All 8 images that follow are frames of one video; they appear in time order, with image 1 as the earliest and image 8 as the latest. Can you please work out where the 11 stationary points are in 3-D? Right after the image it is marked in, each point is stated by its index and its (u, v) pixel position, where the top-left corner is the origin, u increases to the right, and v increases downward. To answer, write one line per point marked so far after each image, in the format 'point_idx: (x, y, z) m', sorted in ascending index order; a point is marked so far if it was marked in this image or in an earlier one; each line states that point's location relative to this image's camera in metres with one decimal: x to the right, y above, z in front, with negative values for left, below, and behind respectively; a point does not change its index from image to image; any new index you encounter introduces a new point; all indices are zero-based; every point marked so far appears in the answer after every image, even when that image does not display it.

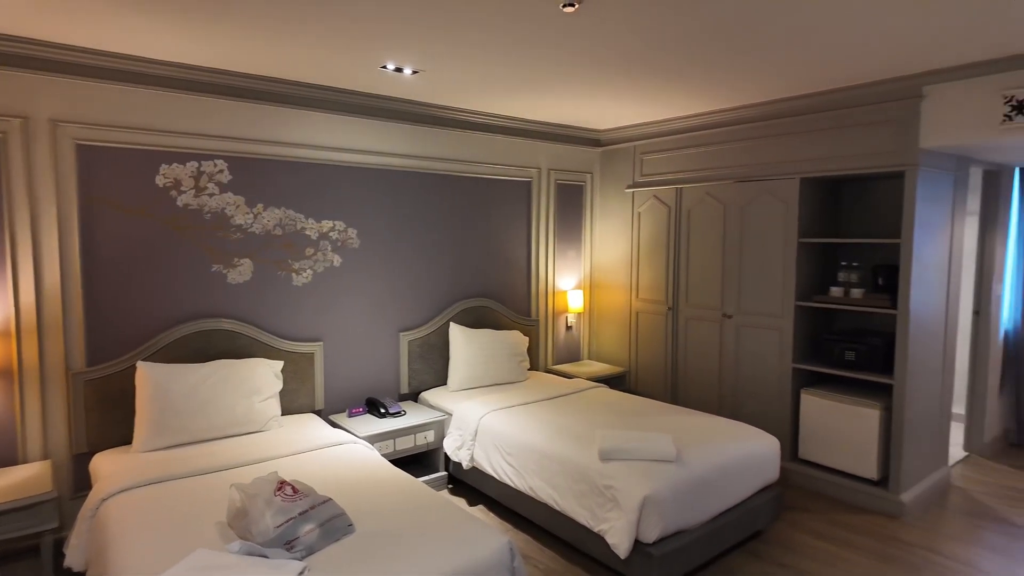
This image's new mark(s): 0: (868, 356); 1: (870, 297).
0: (+2.1, -0.4, +3.6) m
1: (+2.1, -0.1, +3.6) m
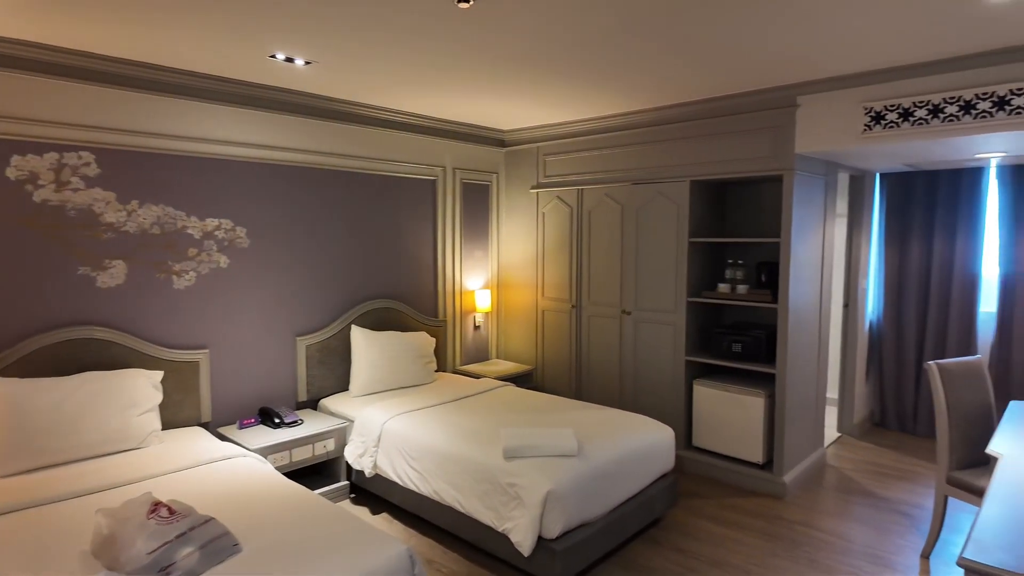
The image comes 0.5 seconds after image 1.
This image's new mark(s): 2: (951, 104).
0: (+1.5, -0.4, +3.8) m
1: (+1.5, 0.0, +3.8) m
2: (+2.2, +0.9, +2.9) m
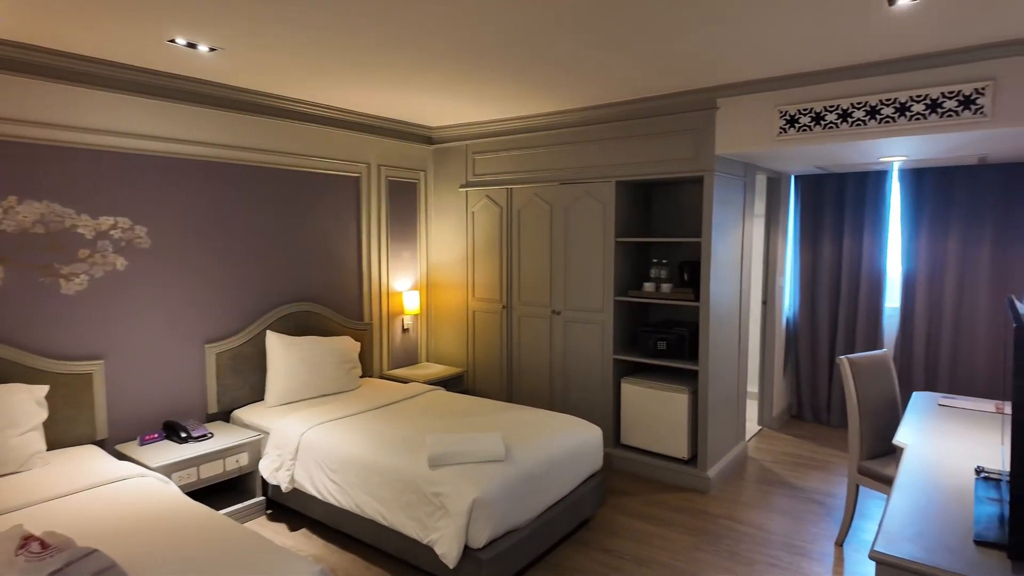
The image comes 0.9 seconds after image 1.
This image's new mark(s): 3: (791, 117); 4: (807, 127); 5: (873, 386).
0: (+1.1, -0.4, +3.9) m
1: (+1.1, 0.0, +3.9) m
2: (+1.8, +0.9, +3.1) m
3: (+1.5, +0.9, +3.3) m
4: (+1.6, +0.9, +3.2) m
5: (+1.8, -0.5, +3.0) m
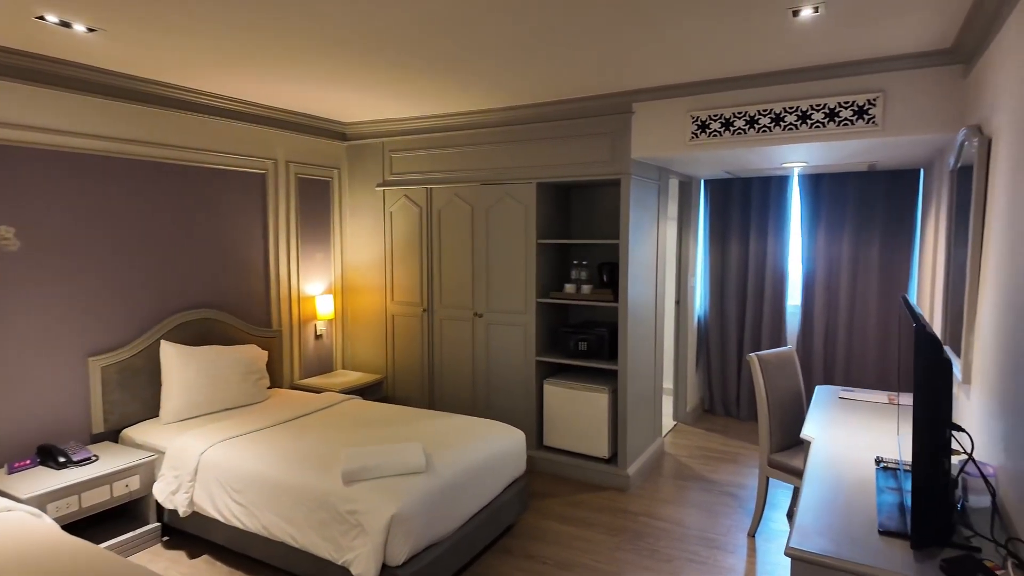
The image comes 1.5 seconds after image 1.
0: (+0.6, -0.4, +3.9) m
1: (+0.6, 0.0, +3.9) m
2: (+1.4, +0.9, +3.2) m
3: (+1.1, +0.9, +3.4) m
4: (+1.2, +0.9, +3.3) m
5: (+1.4, -0.5, +3.2) m
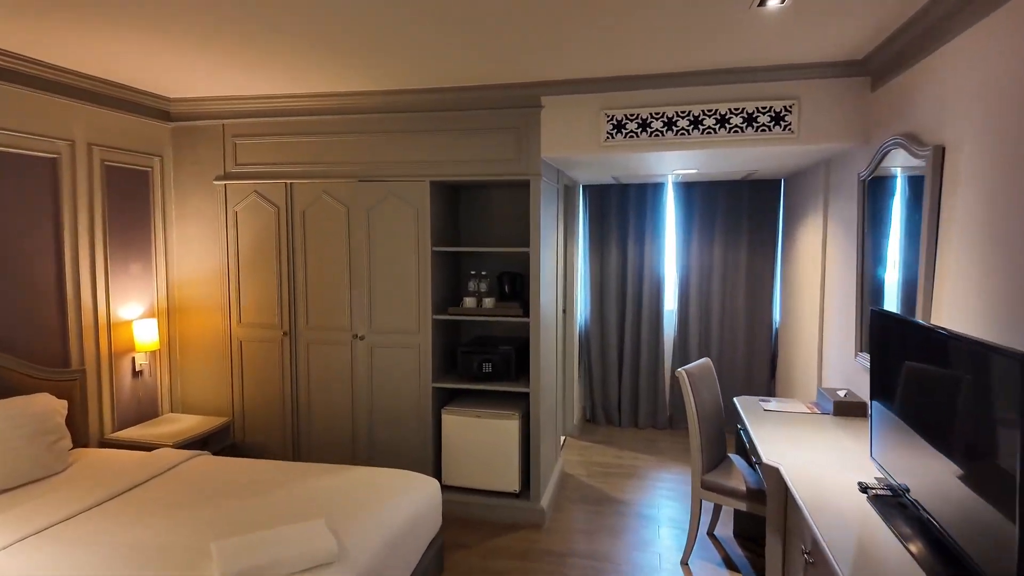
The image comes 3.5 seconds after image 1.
0: (-0.1, -0.5, +3.5) m
1: (-0.1, -0.1, +3.5) m
2: (+0.9, +0.9, +3.0) m
3: (+0.6, +0.9, +3.1) m
4: (+0.6, +0.8, +3.1) m
5: (+1.0, -0.6, +3.0) m
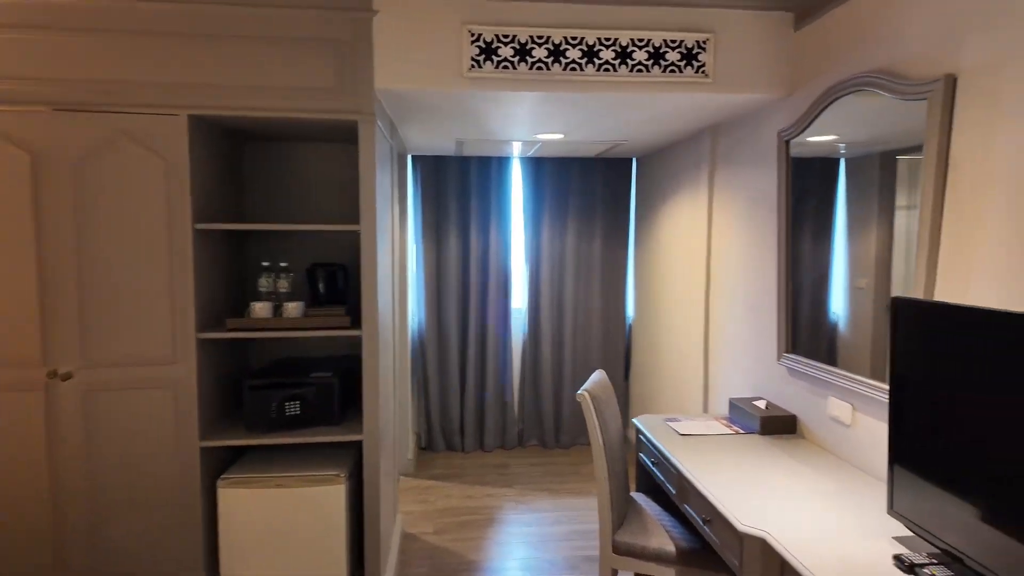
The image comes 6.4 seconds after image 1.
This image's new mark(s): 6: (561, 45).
0: (-0.8, -0.4, +2.3) m
1: (-0.8, -0.1, +2.3) m
2: (+0.2, +0.9, +2.2) m
3: (-0.1, +0.9, +2.2) m
4: (0.0, +0.8, +2.2) m
5: (+0.4, -0.5, +2.3) m
6: (+0.2, +0.9, +2.2) m
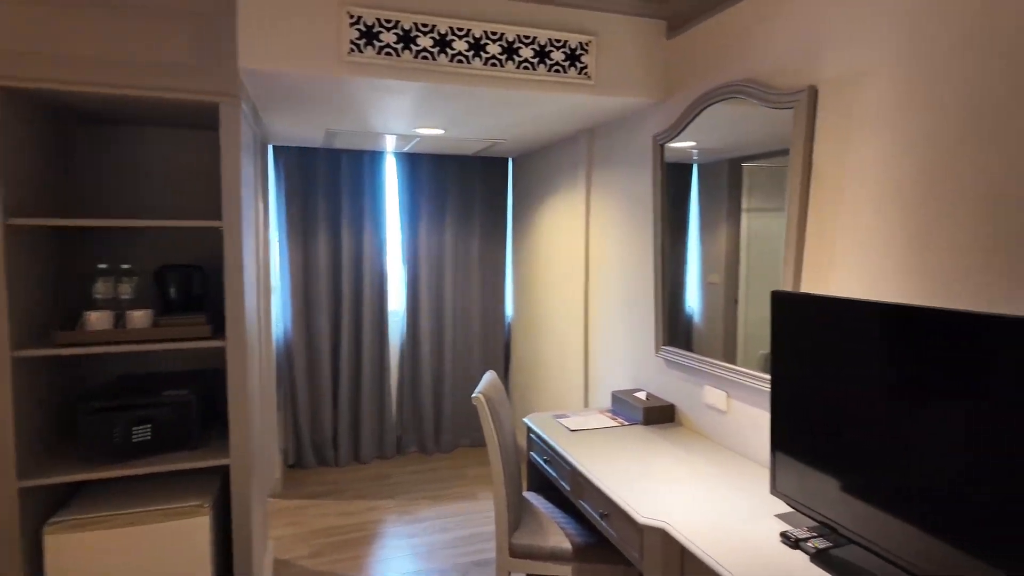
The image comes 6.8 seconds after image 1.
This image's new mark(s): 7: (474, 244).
0: (-1.1, -0.5, +2.0) m
1: (-1.2, -0.1, +2.0) m
2: (-0.2, +0.9, +2.1) m
3: (-0.5, +0.9, +2.1) m
4: (-0.4, +0.8, +2.1) m
5: (0.0, -0.5, +2.2) m
6: (-0.2, +0.9, +2.1) m
7: (-0.3, +0.3, +4.1) m
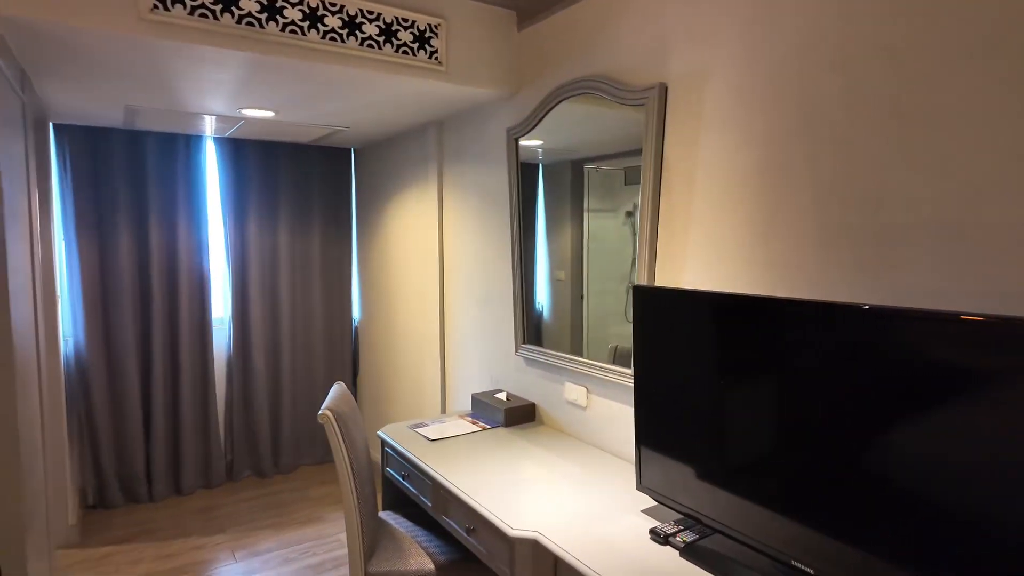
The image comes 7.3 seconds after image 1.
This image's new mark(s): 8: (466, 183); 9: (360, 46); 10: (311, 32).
0: (-1.6, -0.5, +1.5) m
1: (-1.6, -0.1, +1.5) m
2: (-0.7, +0.9, +1.9) m
3: (-1.0, +0.9, +1.7) m
4: (-0.9, +0.8, +1.8) m
5: (-0.5, -0.5, +2.0) m
6: (-0.7, +0.9, +1.9) m
7: (-1.3, +0.3, +3.8) m
8: (-0.2, +0.5, +2.7) m
9: (-0.5, +0.8, +2.0) m
10: (-0.7, +0.8, +1.9) m
